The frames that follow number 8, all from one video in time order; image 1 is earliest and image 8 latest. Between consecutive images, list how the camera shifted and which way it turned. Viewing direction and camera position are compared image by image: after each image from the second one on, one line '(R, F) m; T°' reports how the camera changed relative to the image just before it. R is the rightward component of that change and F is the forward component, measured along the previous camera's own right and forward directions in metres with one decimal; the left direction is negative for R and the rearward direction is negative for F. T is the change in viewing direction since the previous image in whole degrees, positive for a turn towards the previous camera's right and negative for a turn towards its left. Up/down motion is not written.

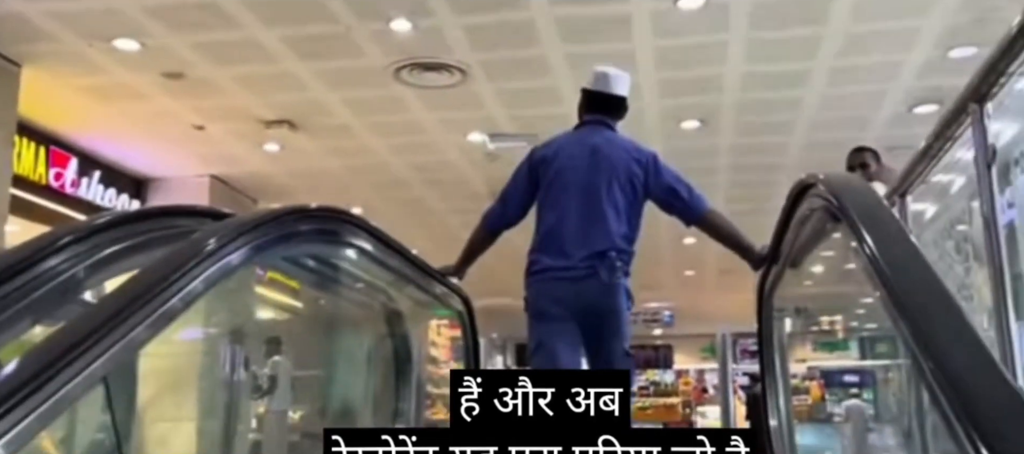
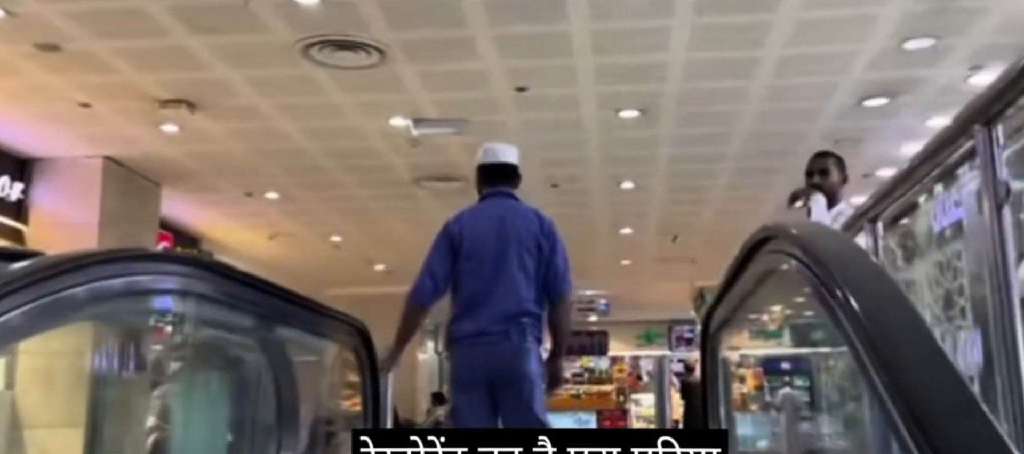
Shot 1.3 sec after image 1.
(+0.1, +0.6) m; +4°
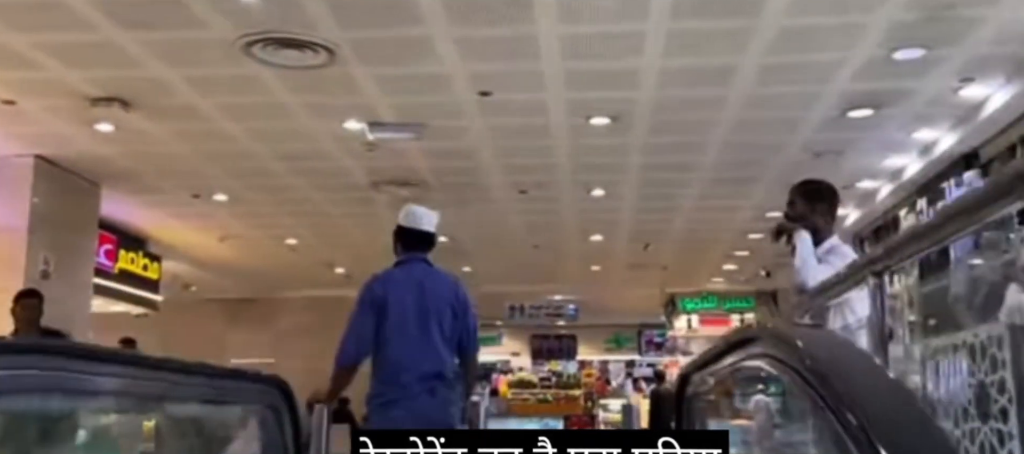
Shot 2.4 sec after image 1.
(+0.1, +0.5) m; +2°
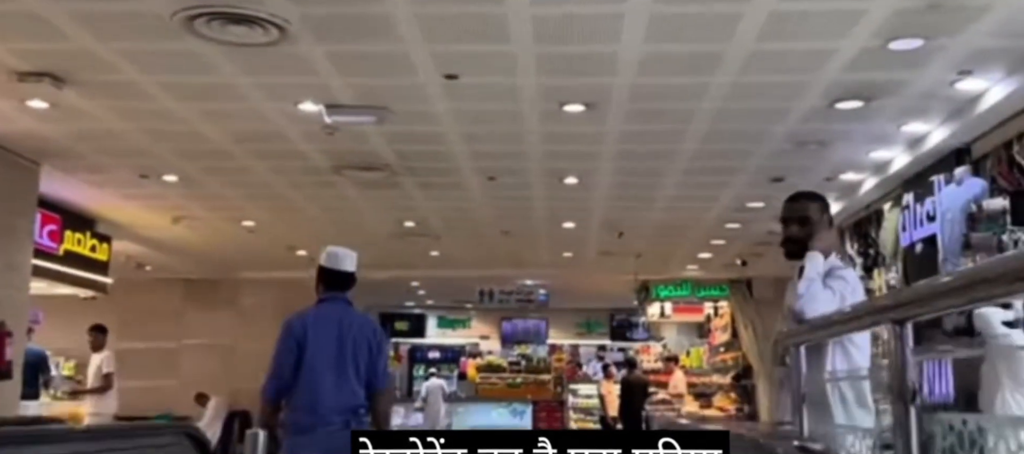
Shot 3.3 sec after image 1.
(0.0, +0.4) m; +2°
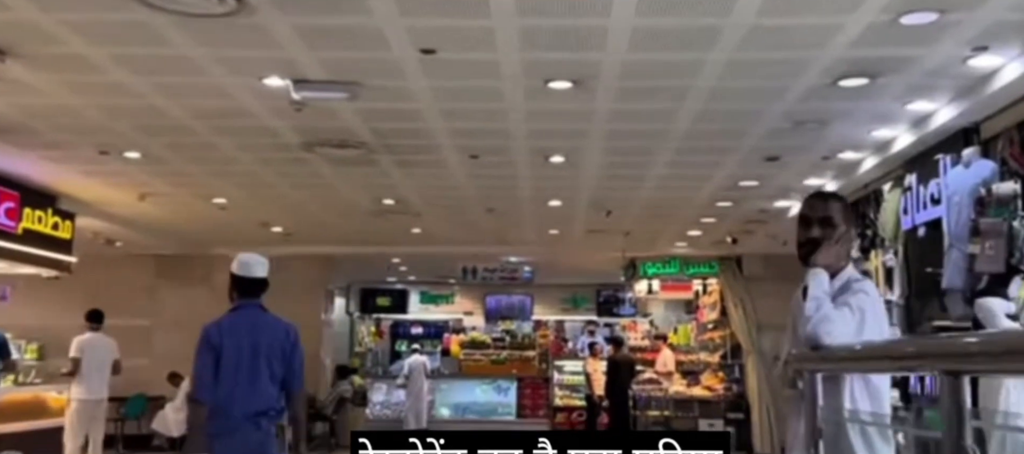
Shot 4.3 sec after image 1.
(0.0, +0.4) m; +1°
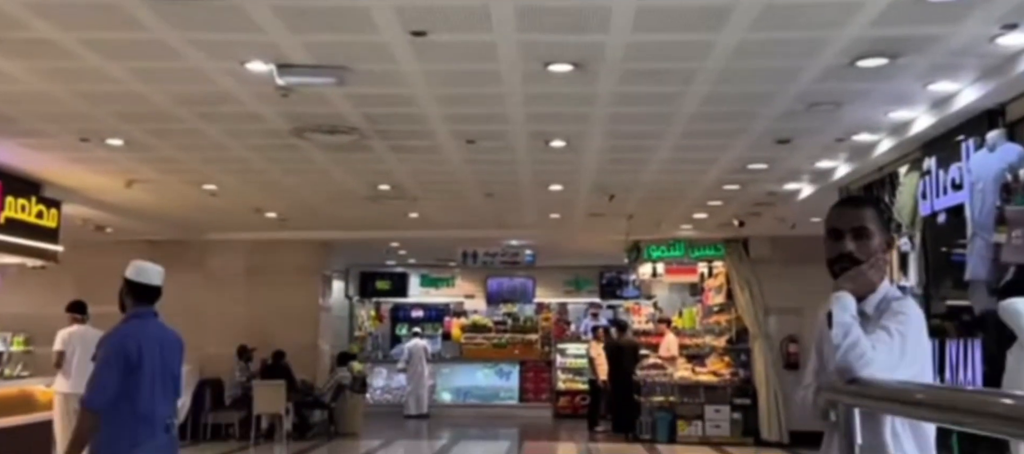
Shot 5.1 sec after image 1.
(0.0, +0.3) m; 0°
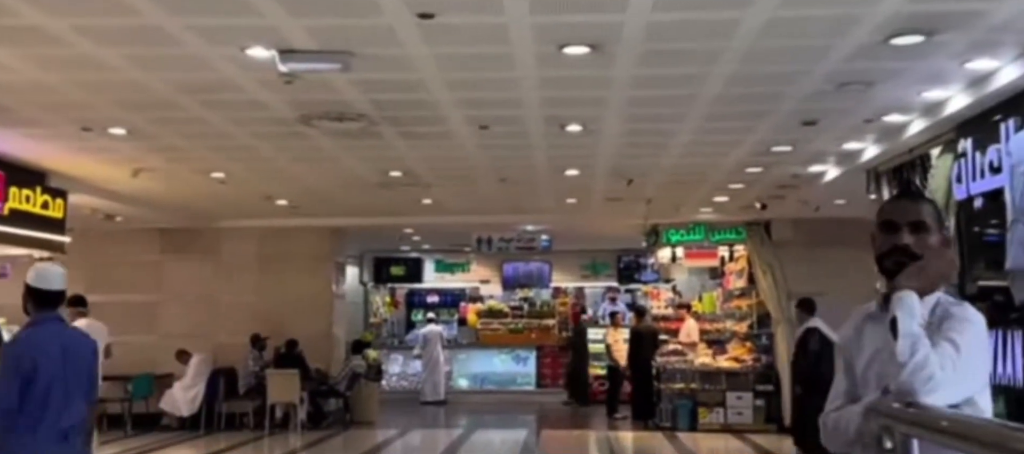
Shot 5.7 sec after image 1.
(0.0, +0.3) m; -1°
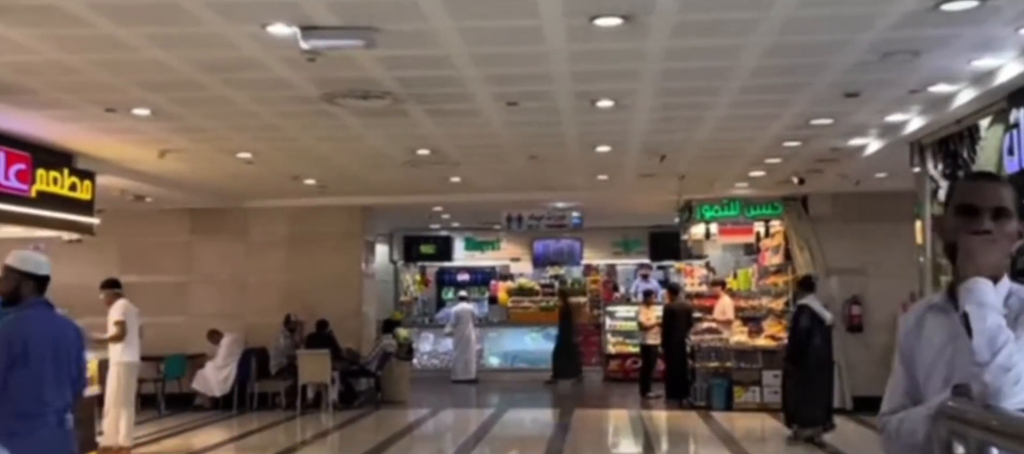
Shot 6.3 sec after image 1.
(0.0, +0.2) m; -2°
